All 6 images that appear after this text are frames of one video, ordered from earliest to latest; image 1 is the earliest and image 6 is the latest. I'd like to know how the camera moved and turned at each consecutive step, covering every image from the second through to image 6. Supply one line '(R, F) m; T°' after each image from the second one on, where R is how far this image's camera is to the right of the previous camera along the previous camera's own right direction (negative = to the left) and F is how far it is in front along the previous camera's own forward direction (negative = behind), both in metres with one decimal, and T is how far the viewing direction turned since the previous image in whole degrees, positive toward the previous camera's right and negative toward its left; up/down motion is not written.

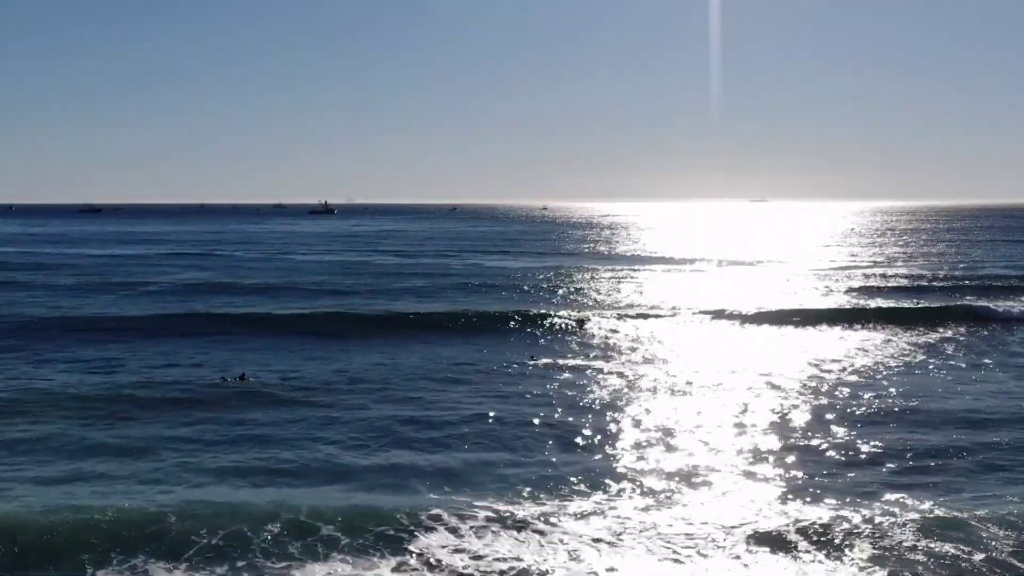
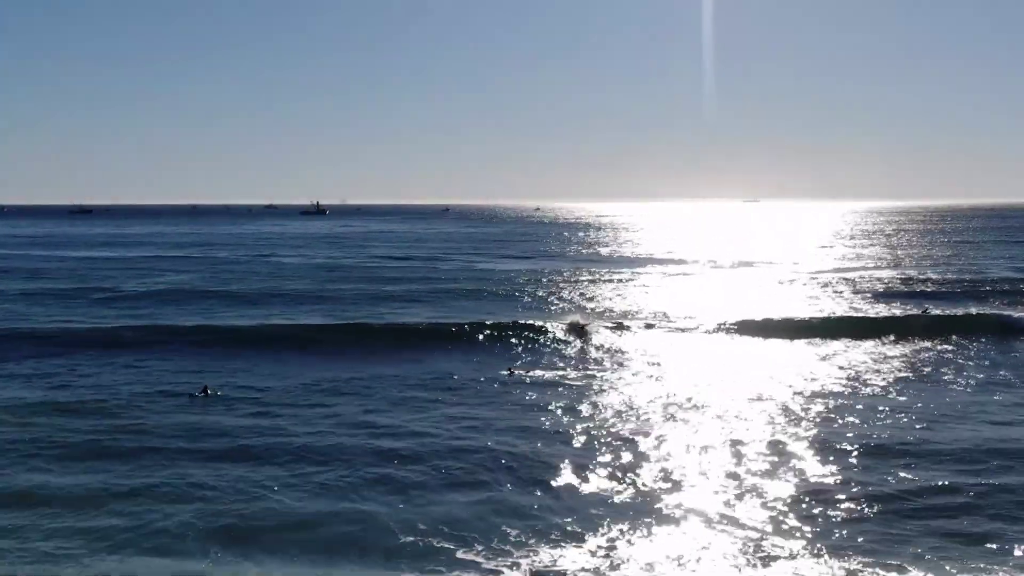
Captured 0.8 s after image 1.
(+0.1, +1.2) m; 0°
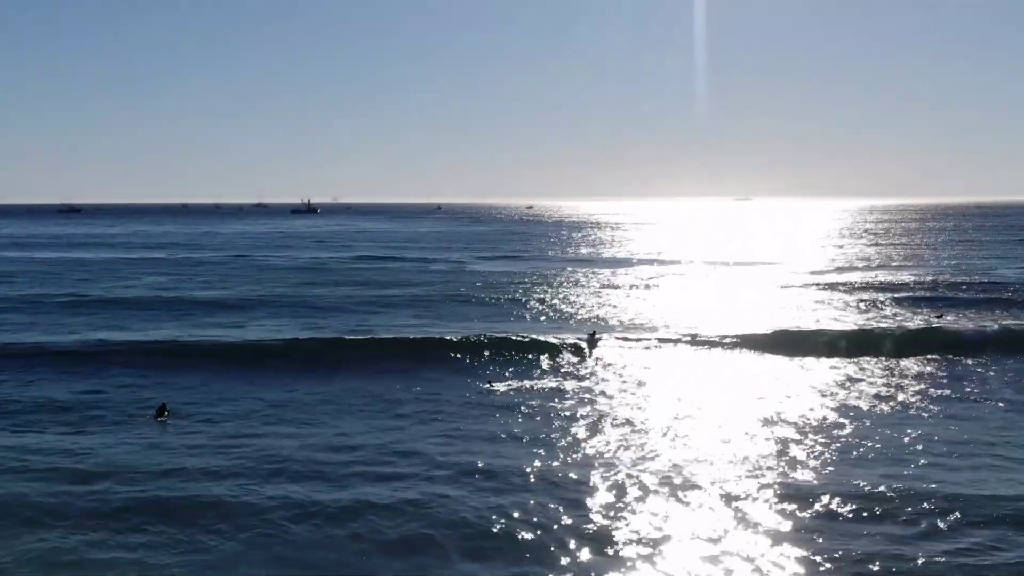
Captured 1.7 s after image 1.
(0.0, +1.5) m; +1°
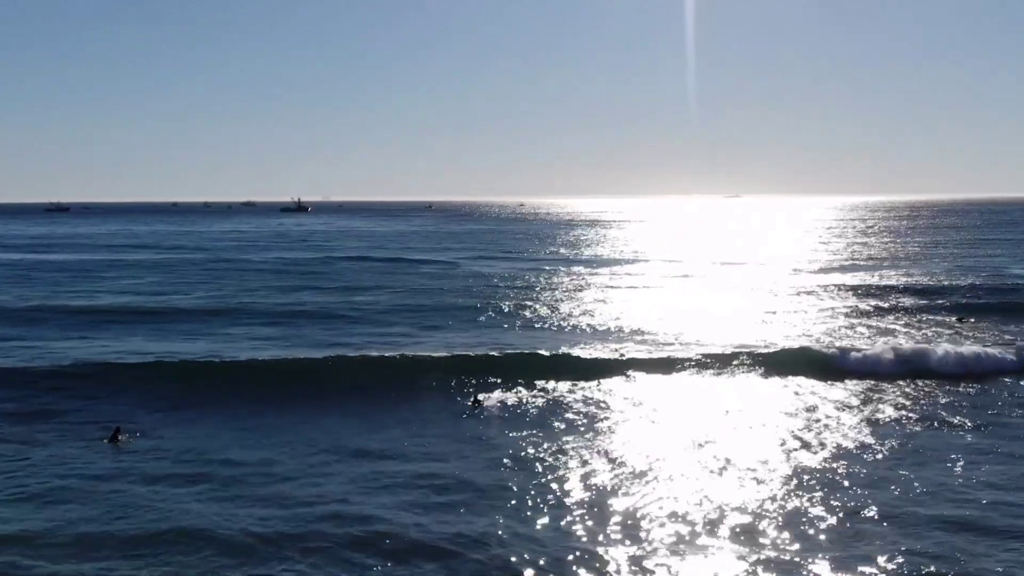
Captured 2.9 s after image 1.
(-0.1, +1.6) m; +1°
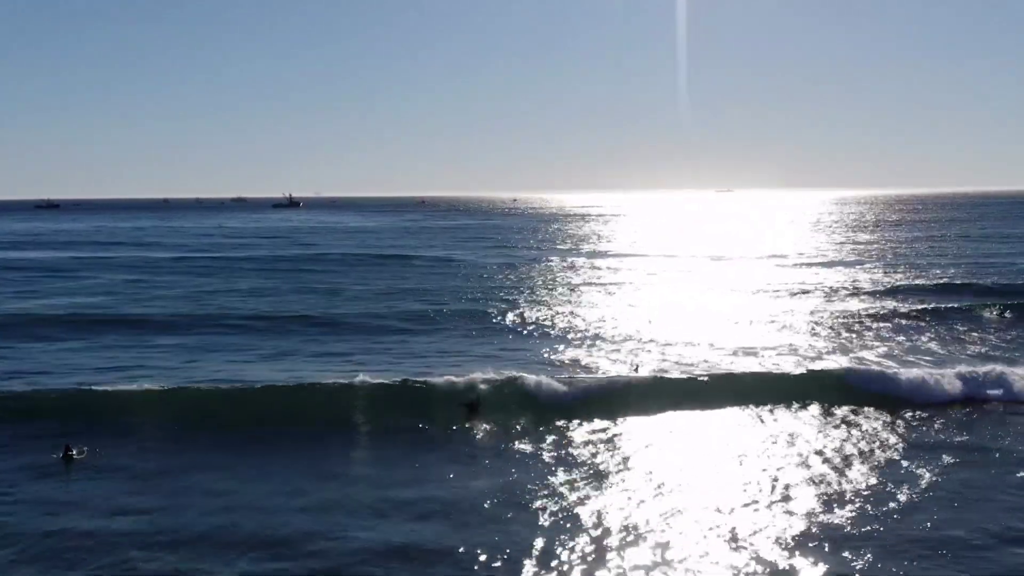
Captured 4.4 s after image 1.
(+0.1, +0.5) m; +1°
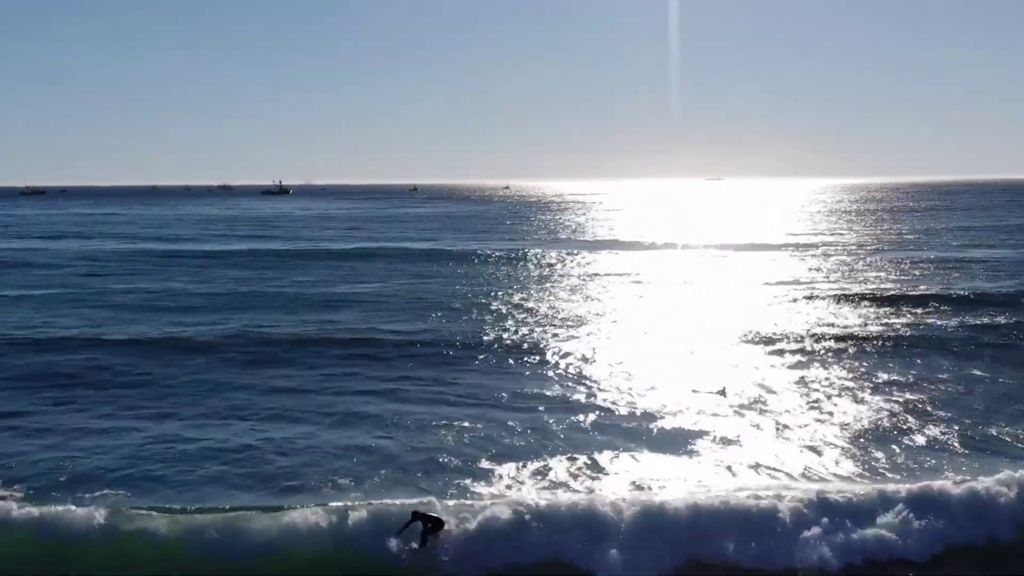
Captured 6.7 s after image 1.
(-0.1, +1.6) m; +1°
